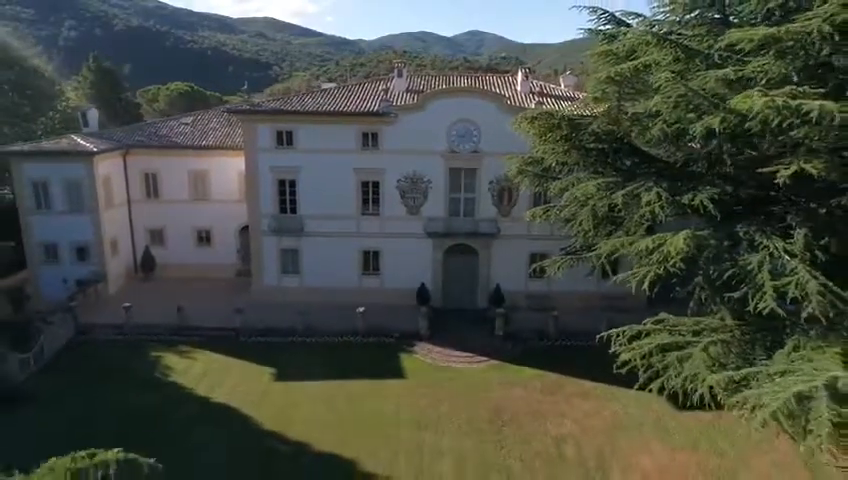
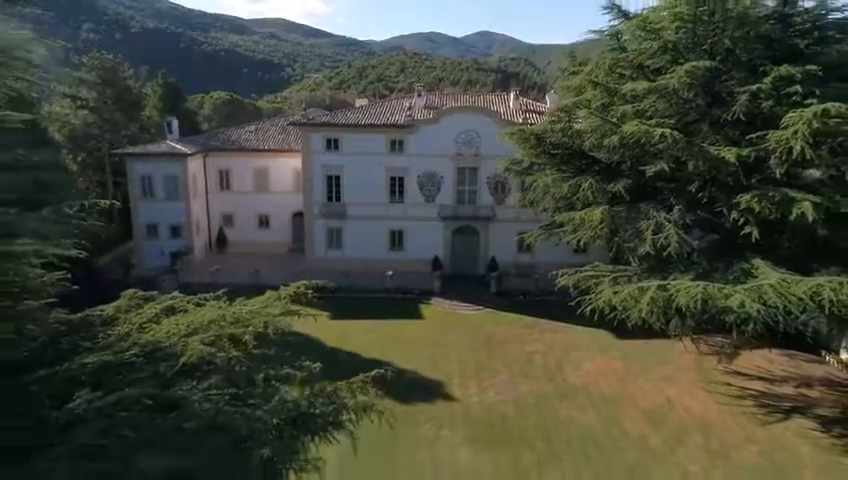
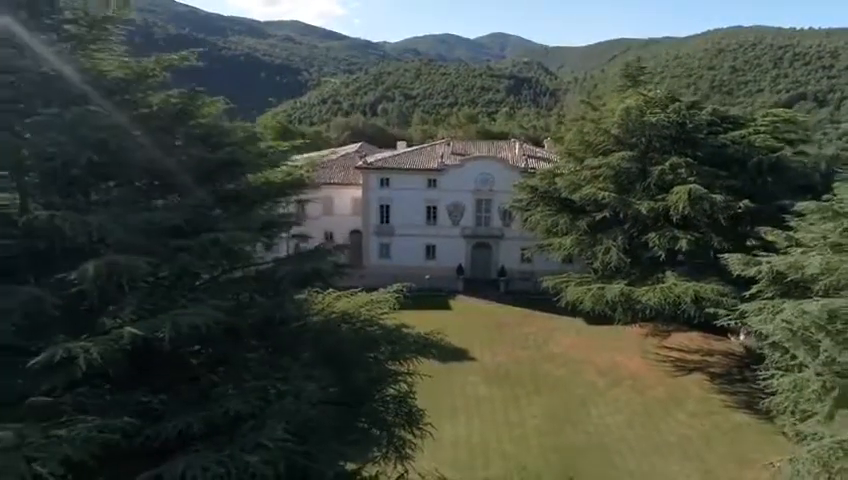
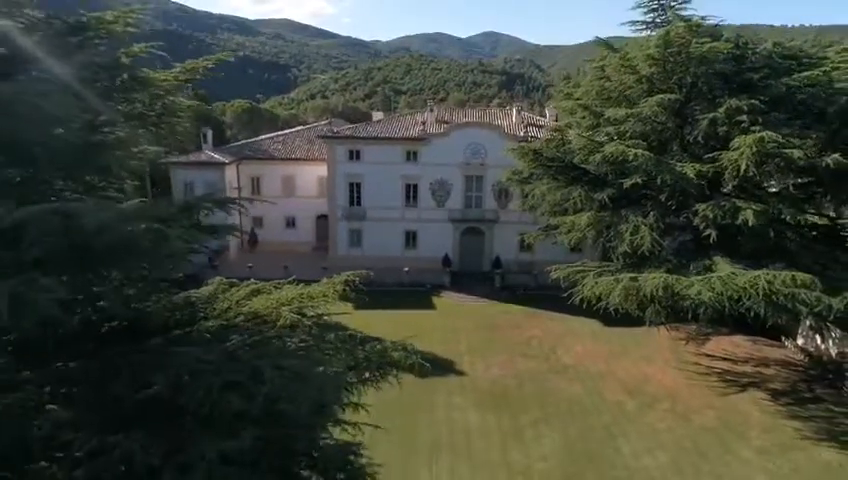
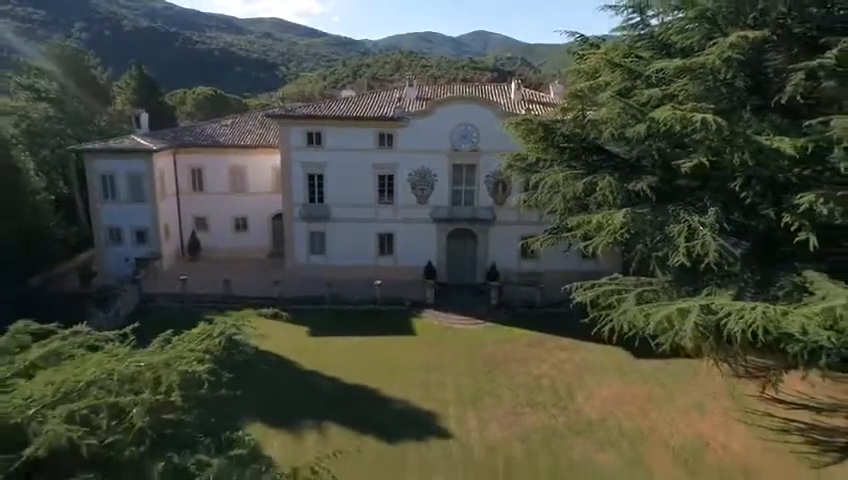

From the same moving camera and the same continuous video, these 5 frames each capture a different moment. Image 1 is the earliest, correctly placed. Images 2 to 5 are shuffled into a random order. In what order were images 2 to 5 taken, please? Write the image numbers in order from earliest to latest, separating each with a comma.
5, 2, 4, 3
